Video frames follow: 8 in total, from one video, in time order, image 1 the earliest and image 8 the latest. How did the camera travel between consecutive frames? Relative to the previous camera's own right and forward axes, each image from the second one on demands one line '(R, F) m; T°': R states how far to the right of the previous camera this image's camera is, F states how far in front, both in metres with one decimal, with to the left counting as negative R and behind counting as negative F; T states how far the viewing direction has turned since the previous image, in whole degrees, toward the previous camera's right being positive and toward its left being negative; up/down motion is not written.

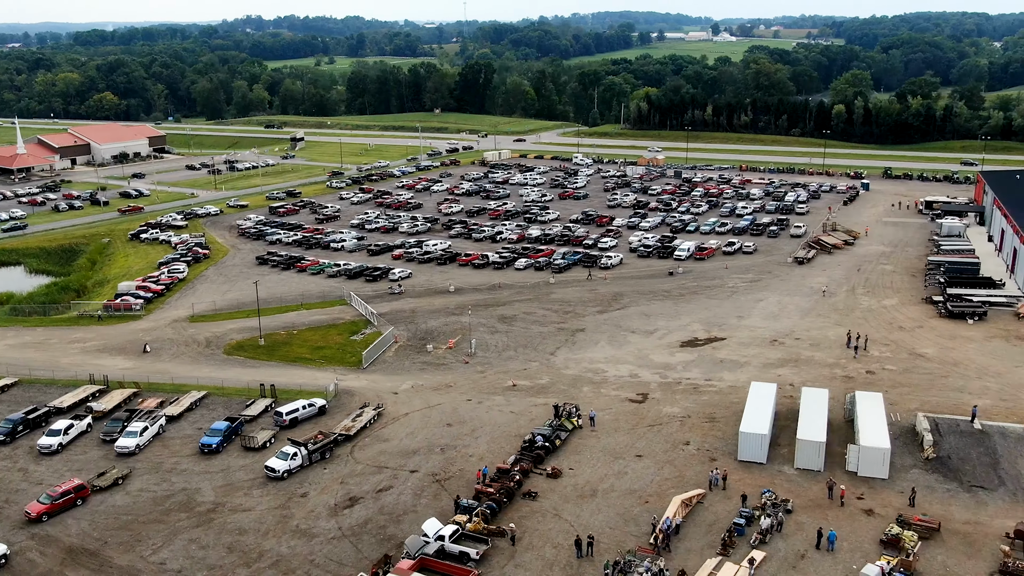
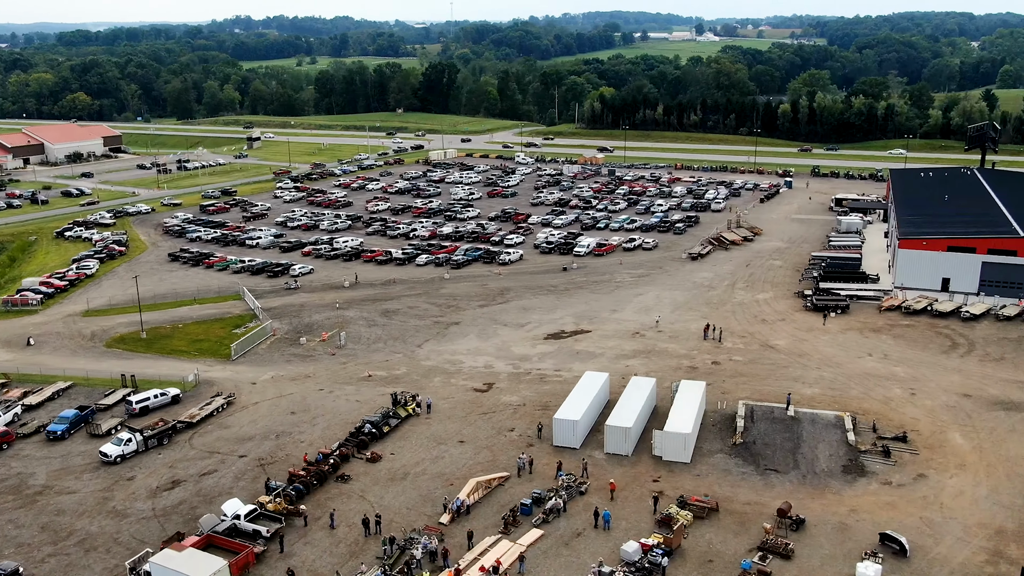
(+4.1, -1.3) m; 0°
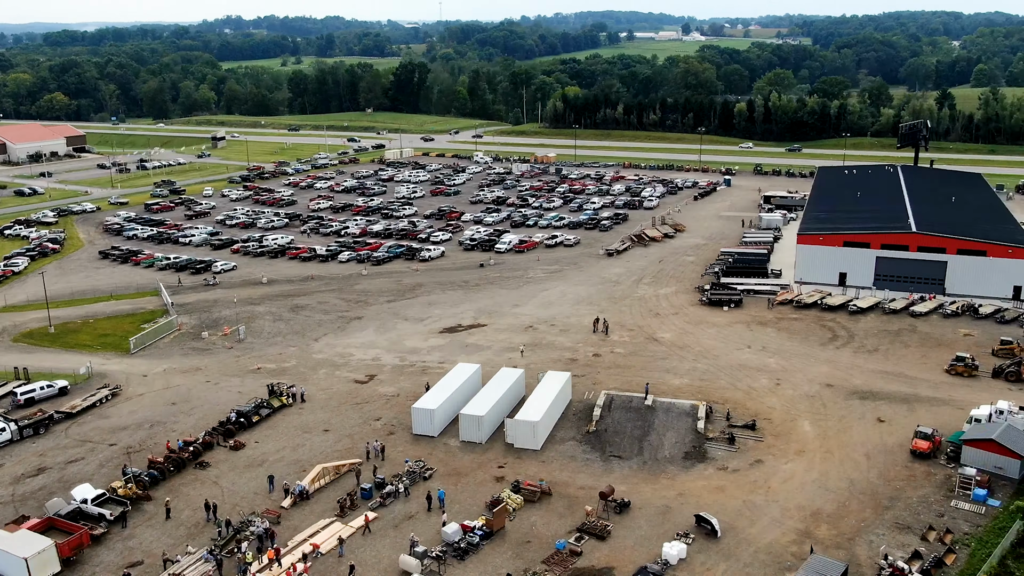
(+3.3, -1.0) m; 0°
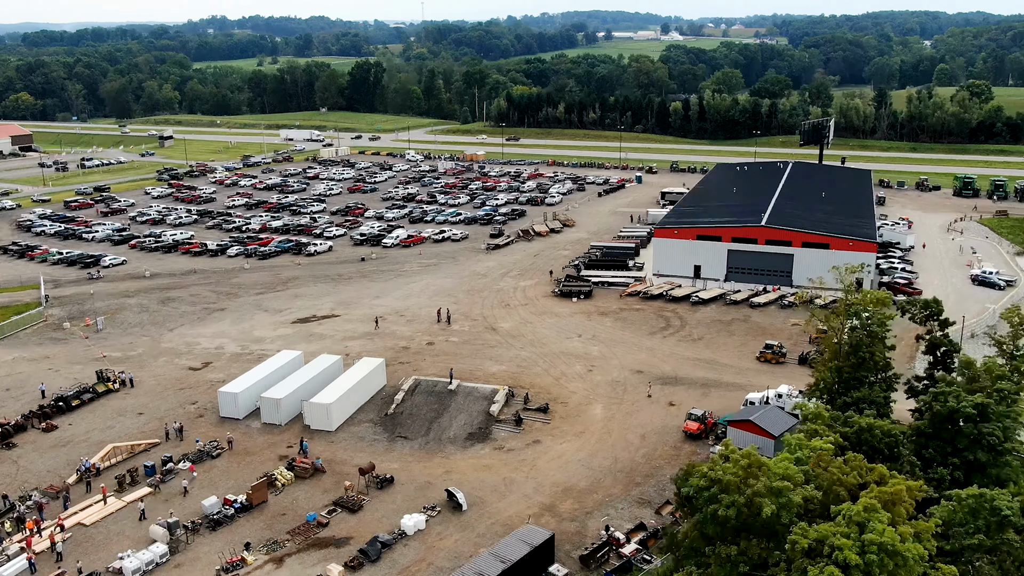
(+4.9, -1.5) m; 0°
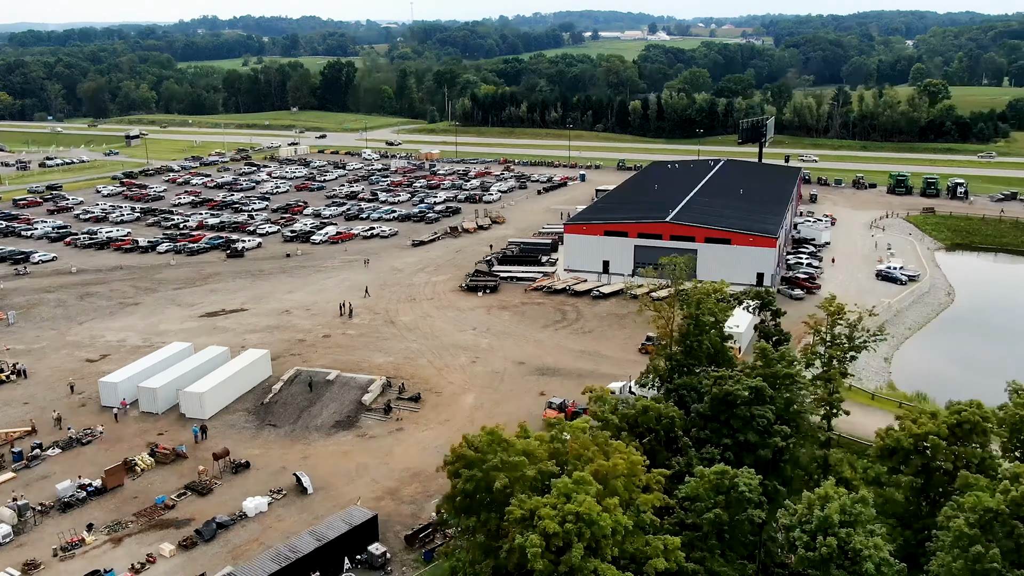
(+3.3, -1.0) m; 0°
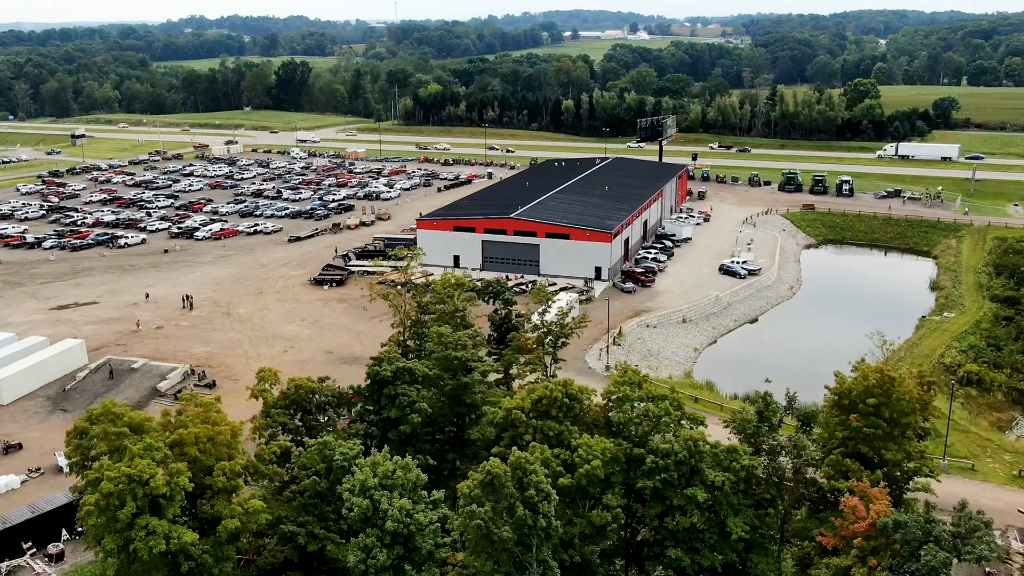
(+5.8, -1.7) m; 0°
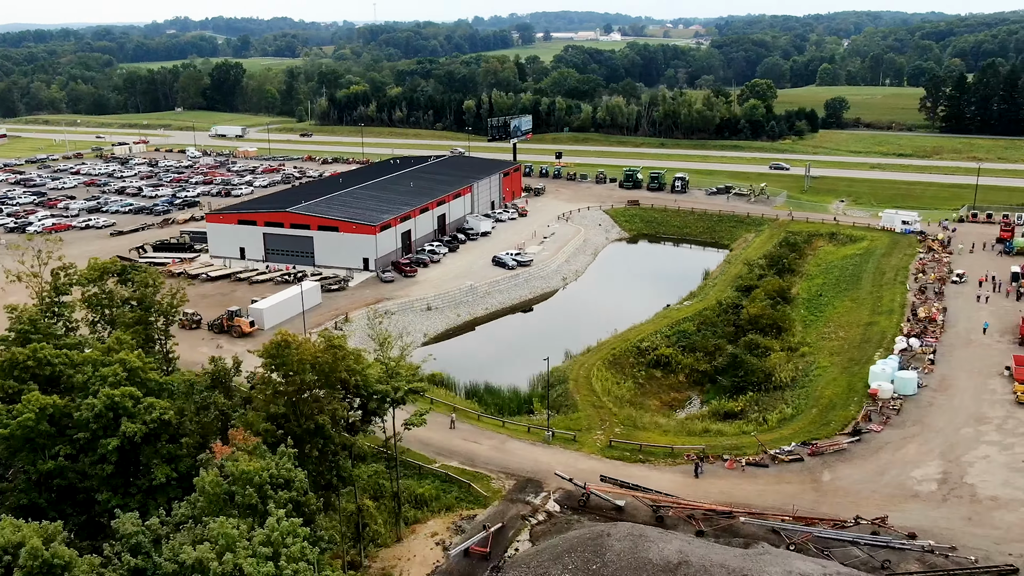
(+9.3, -2.6) m; 0°
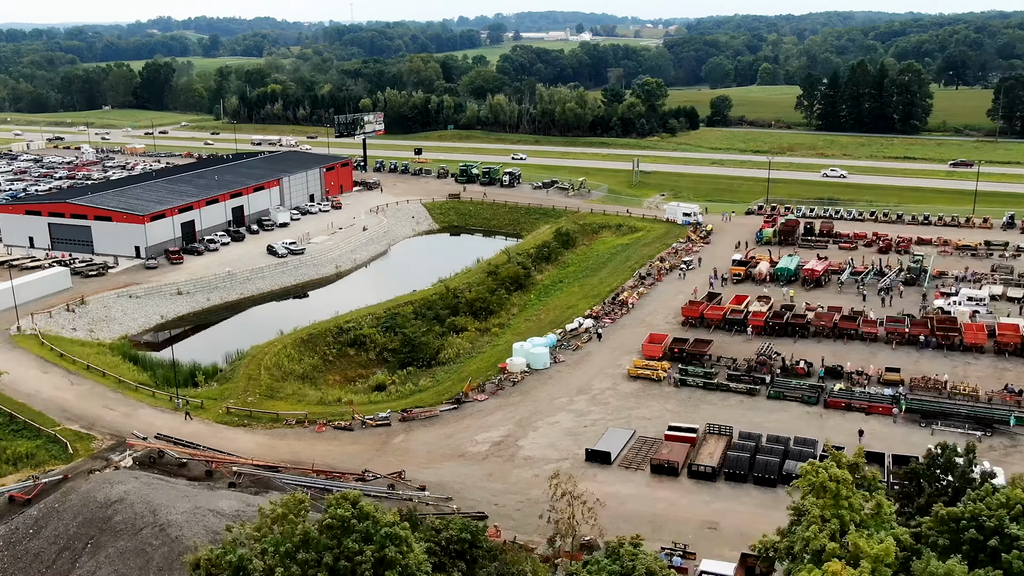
(+10.3, -2.9) m; 0°
